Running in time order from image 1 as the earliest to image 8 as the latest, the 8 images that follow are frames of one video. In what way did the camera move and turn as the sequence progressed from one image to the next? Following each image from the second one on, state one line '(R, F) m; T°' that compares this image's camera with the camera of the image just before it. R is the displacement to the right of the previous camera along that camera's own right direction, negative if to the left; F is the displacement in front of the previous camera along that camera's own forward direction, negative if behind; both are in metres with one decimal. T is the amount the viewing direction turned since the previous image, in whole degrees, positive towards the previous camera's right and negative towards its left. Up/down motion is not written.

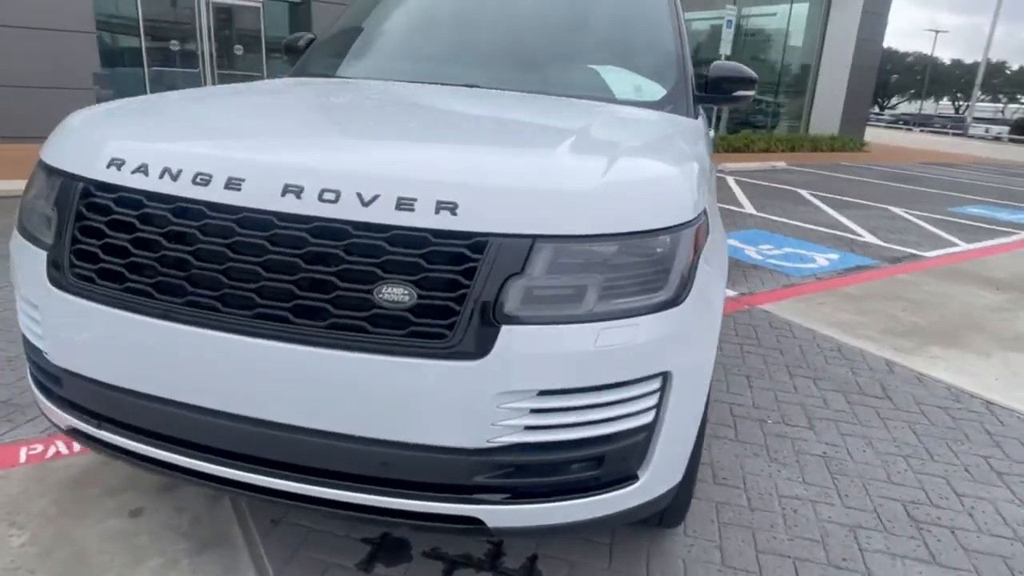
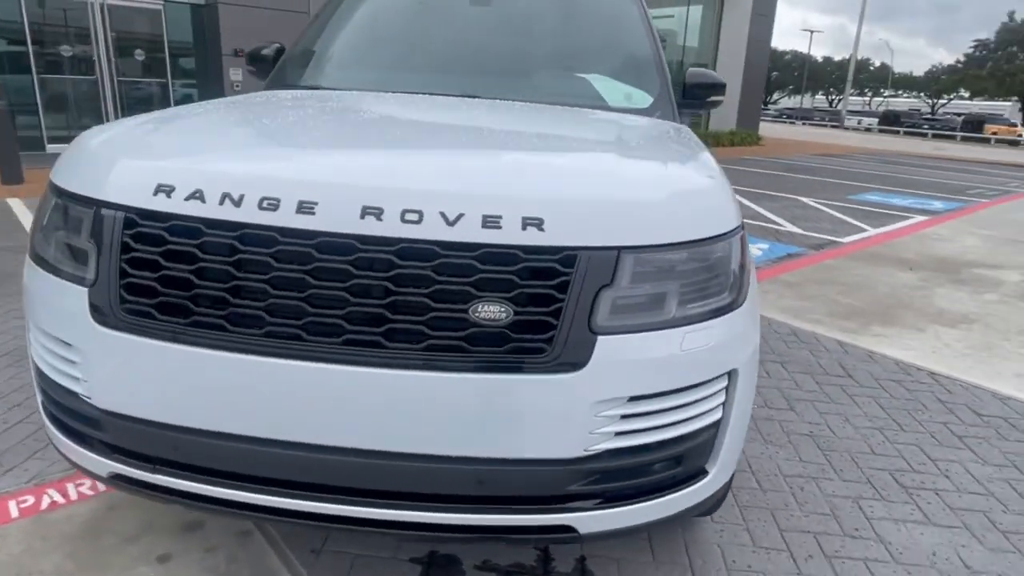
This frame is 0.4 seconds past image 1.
(-0.4, 0.0) m; +8°
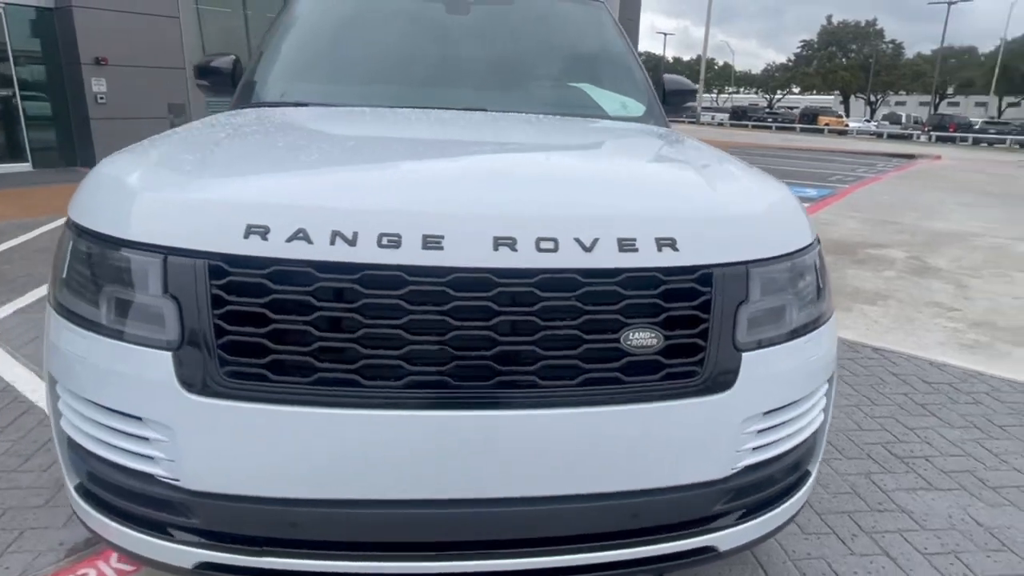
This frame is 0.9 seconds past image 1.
(-0.6, +0.1) m; +10°
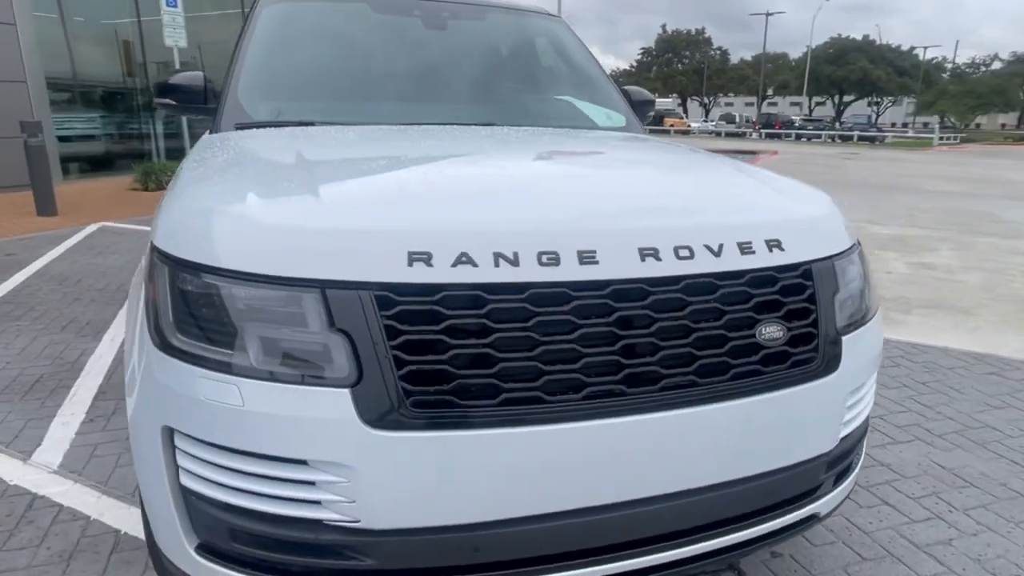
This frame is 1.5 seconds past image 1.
(-0.7, 0.0) m; +12°
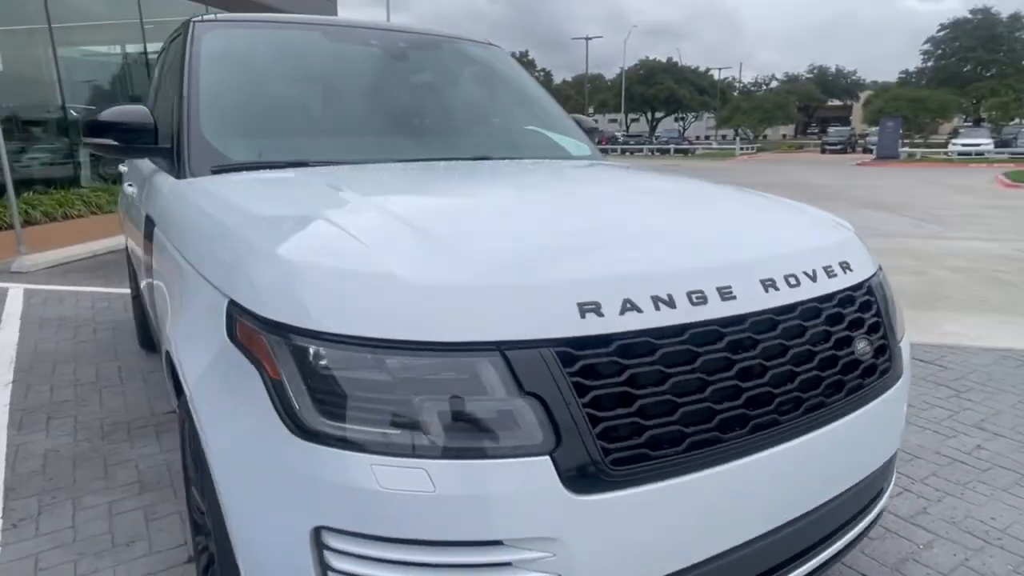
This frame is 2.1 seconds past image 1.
(-0.7, +0.1) m; +14°
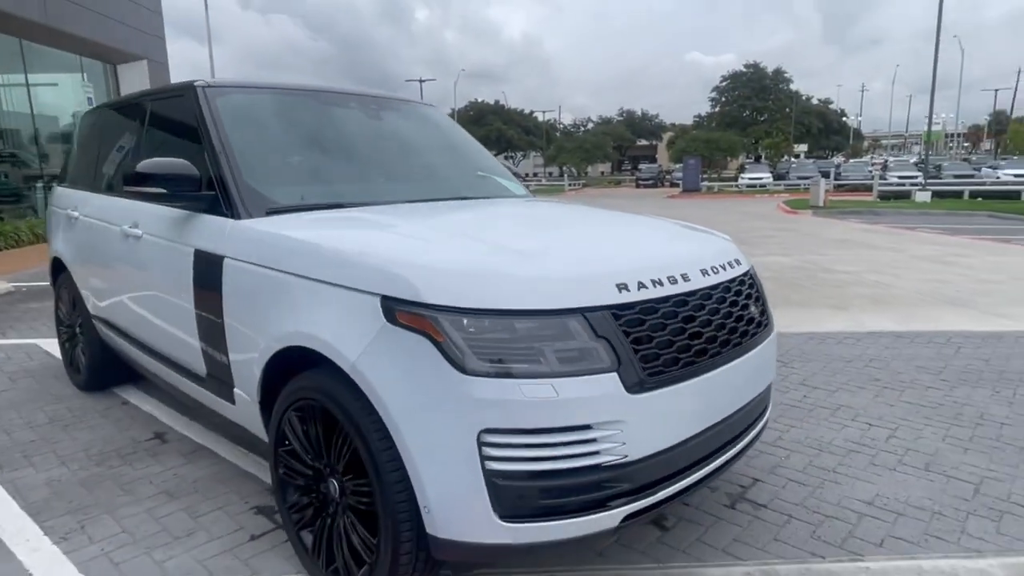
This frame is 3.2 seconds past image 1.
(-0.8, -0.7) m; +14°
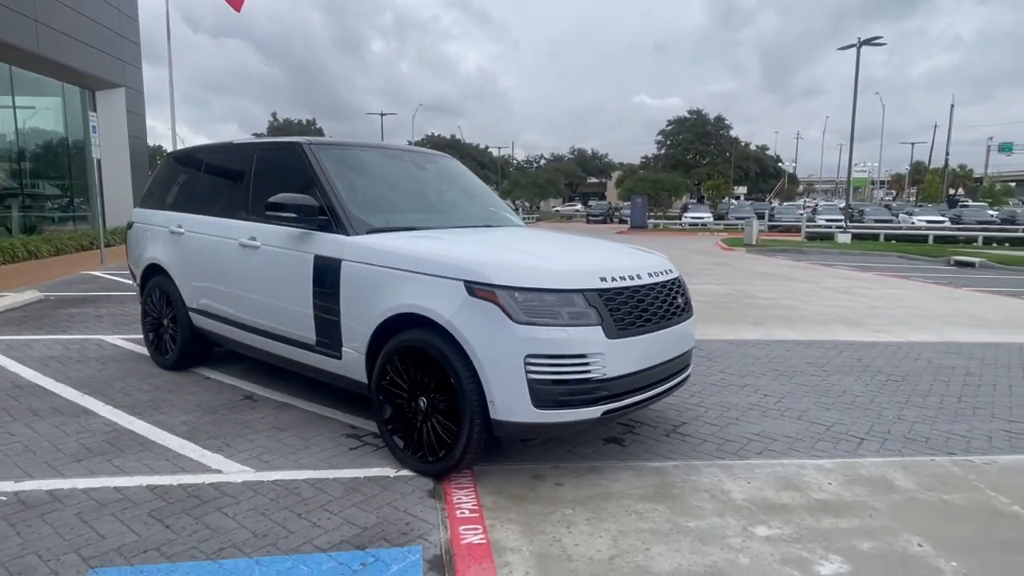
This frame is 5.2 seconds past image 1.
(-0.5, -1.6) m; +4°
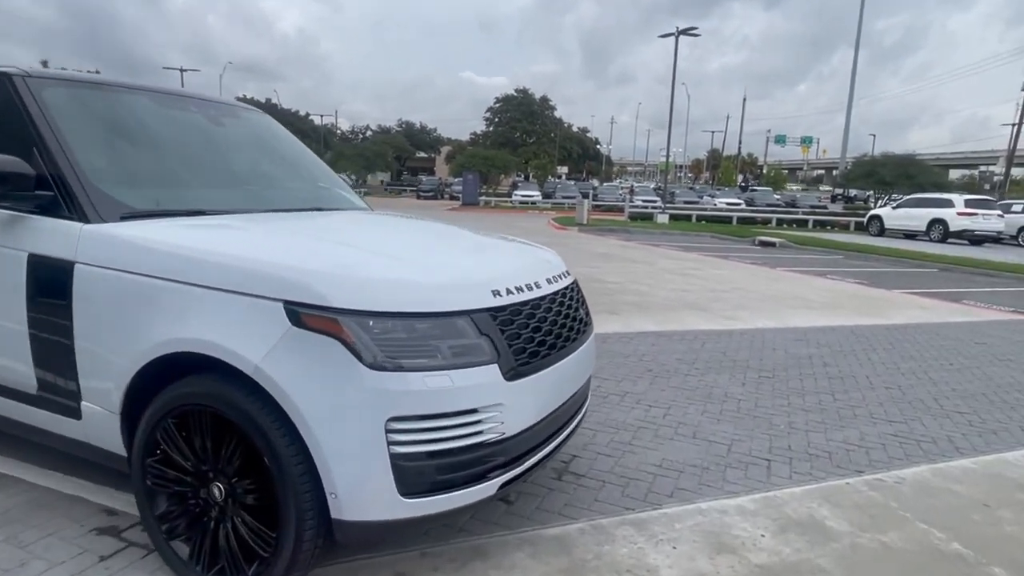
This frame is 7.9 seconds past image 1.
(-0.1, +1.3) m; +15°
